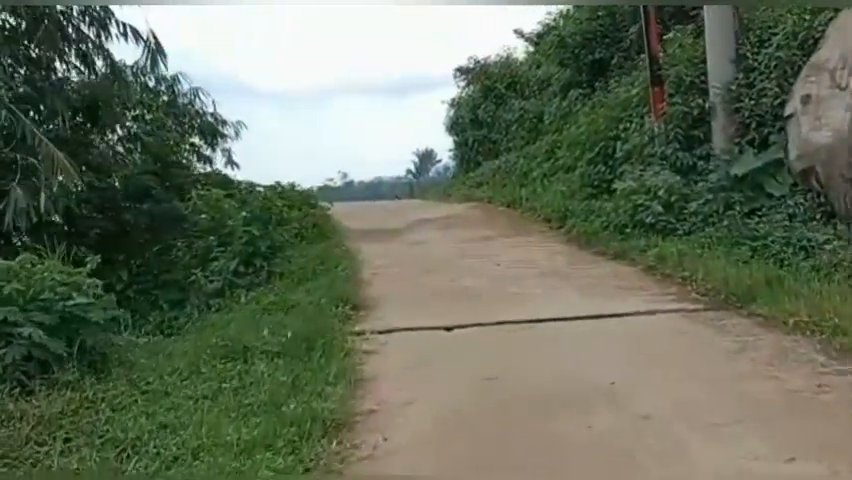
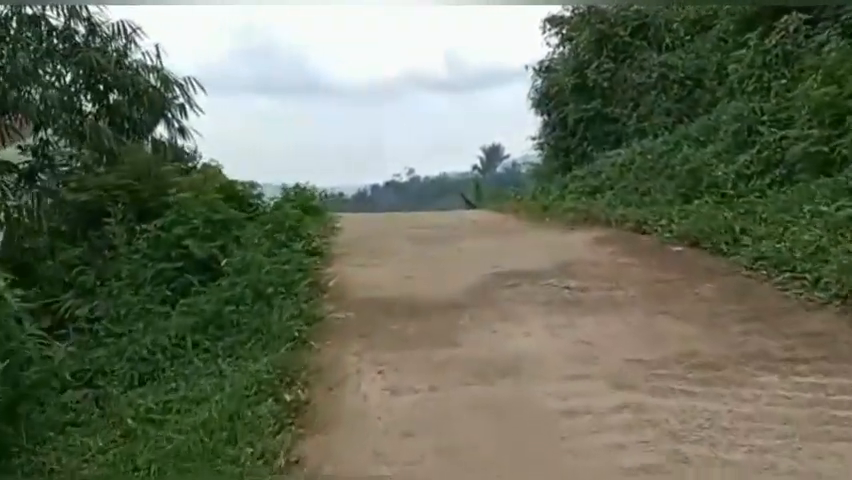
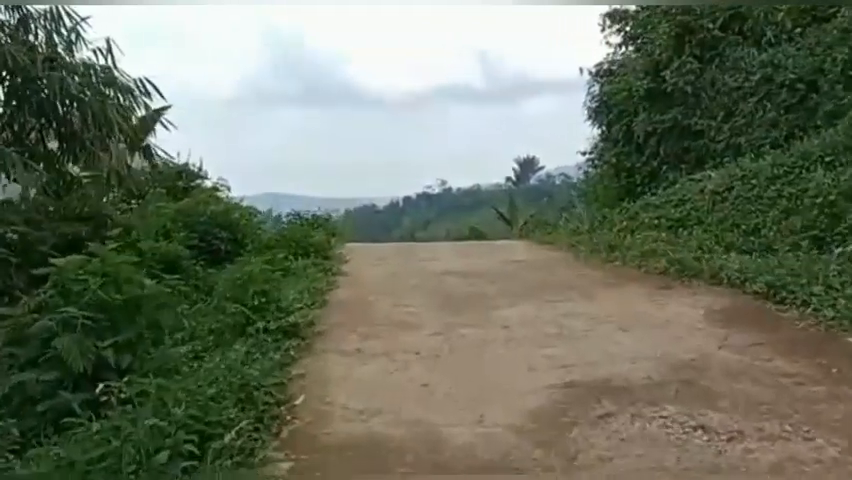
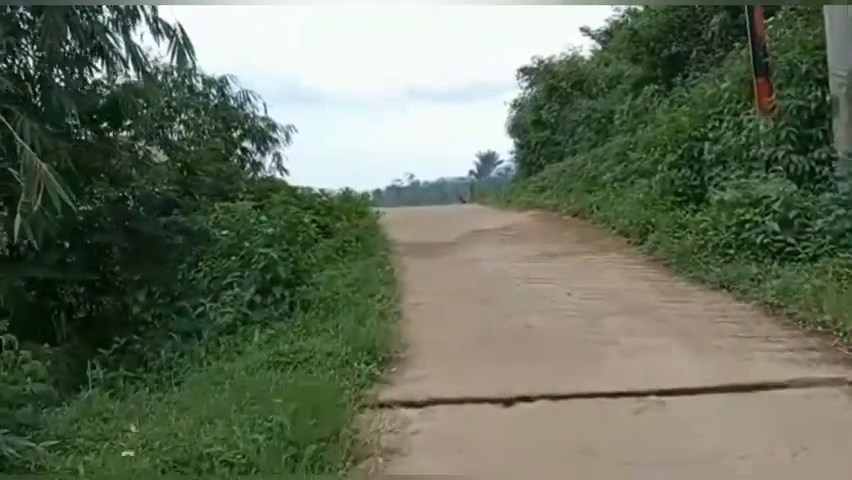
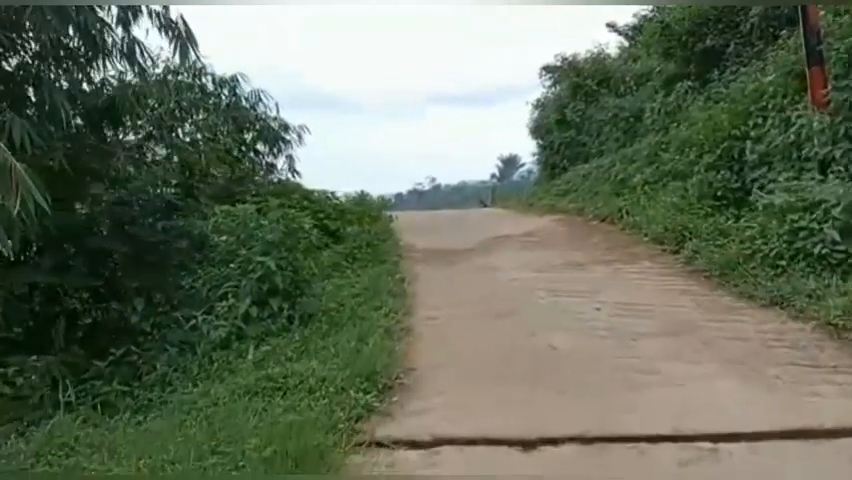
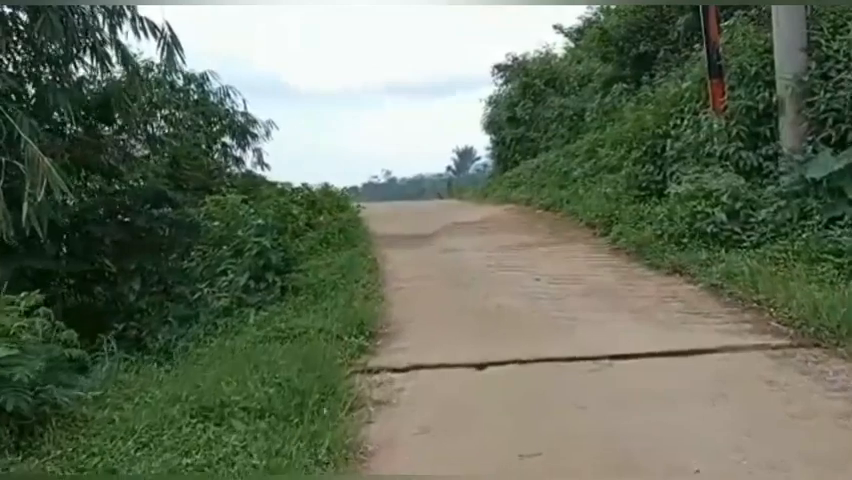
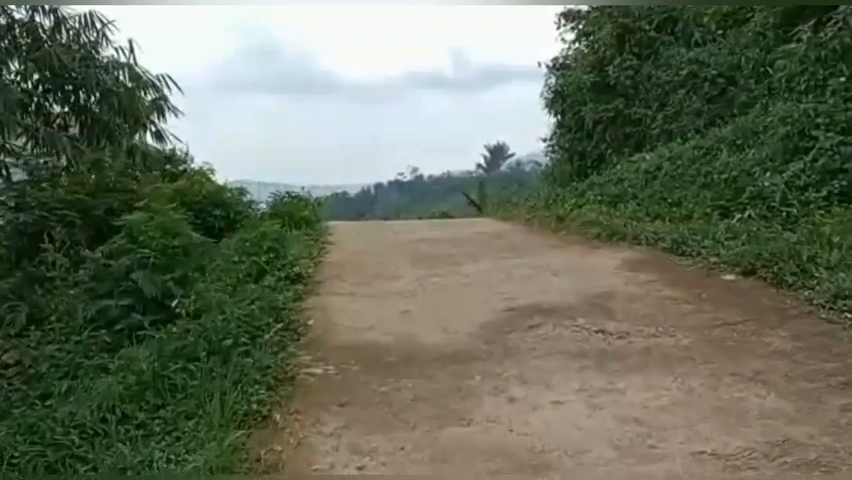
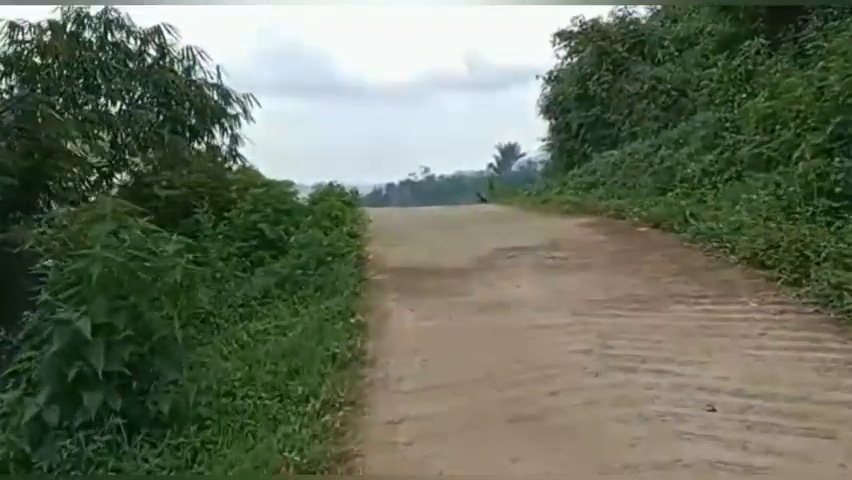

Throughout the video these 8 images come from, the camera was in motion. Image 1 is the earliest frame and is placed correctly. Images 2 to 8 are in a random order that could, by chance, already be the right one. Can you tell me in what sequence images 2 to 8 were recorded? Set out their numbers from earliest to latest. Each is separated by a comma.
6, 4, 5, 8, 2, 7, 3
